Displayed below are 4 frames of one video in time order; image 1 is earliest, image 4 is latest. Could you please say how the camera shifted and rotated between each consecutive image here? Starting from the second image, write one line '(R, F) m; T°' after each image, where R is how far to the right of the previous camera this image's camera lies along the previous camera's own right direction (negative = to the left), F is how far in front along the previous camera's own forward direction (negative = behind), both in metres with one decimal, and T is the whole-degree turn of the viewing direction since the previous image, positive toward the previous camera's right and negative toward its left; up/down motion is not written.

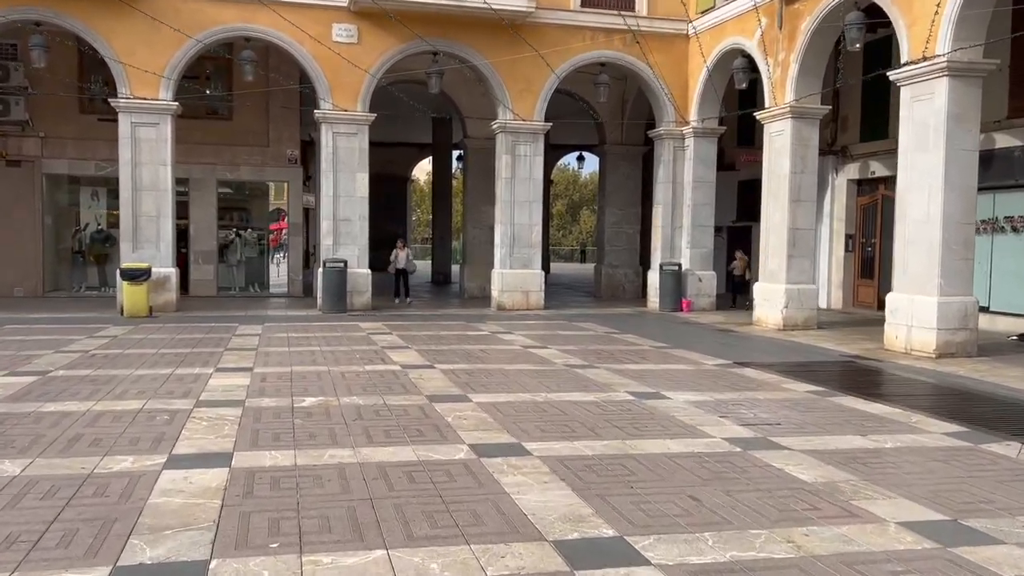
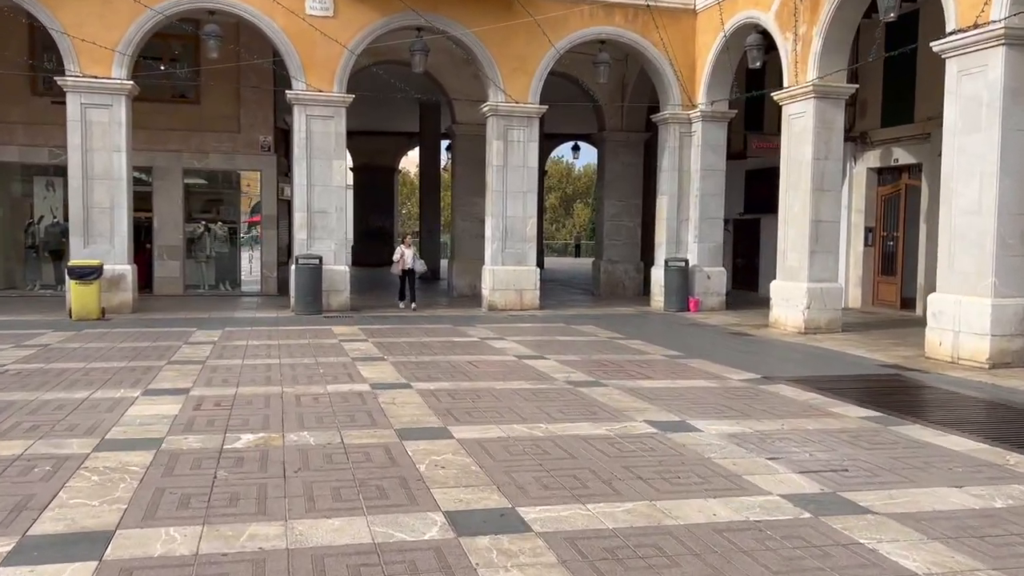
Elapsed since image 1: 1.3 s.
(0.0, +1.5) m; +1°
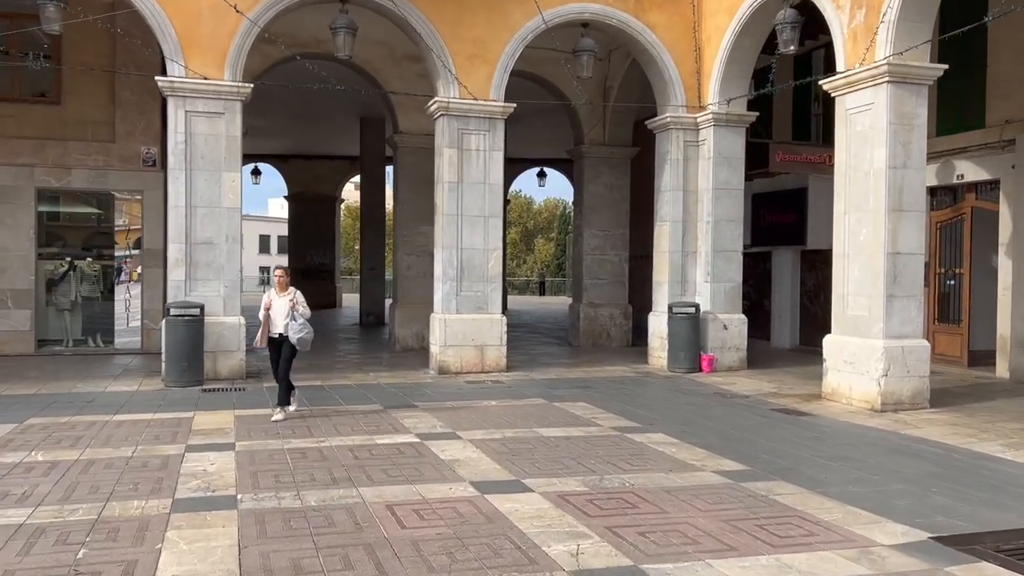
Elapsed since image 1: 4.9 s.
(0.0, +4.1) m; +3°
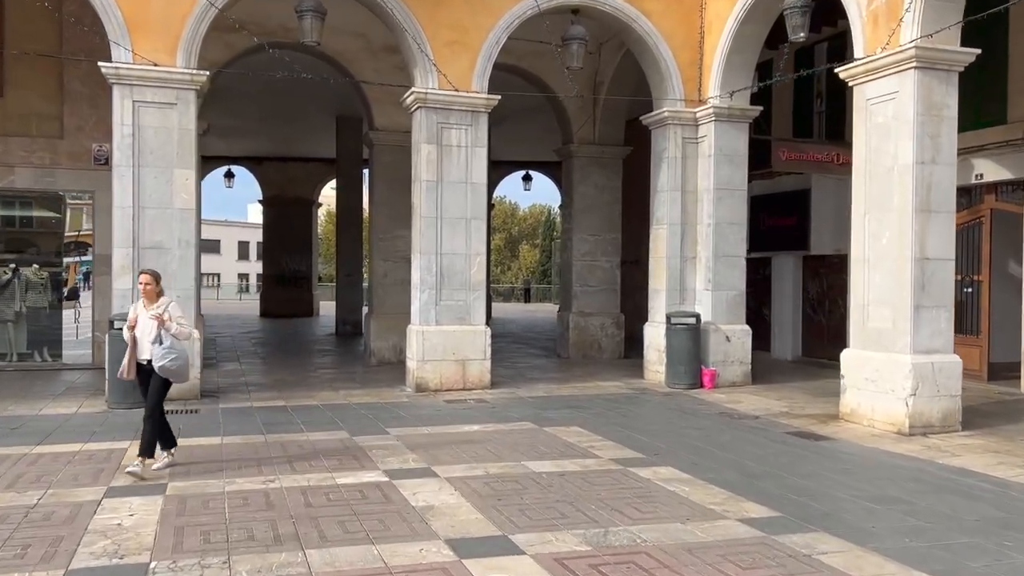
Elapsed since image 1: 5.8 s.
(0.0, +1.1) m; +1°
